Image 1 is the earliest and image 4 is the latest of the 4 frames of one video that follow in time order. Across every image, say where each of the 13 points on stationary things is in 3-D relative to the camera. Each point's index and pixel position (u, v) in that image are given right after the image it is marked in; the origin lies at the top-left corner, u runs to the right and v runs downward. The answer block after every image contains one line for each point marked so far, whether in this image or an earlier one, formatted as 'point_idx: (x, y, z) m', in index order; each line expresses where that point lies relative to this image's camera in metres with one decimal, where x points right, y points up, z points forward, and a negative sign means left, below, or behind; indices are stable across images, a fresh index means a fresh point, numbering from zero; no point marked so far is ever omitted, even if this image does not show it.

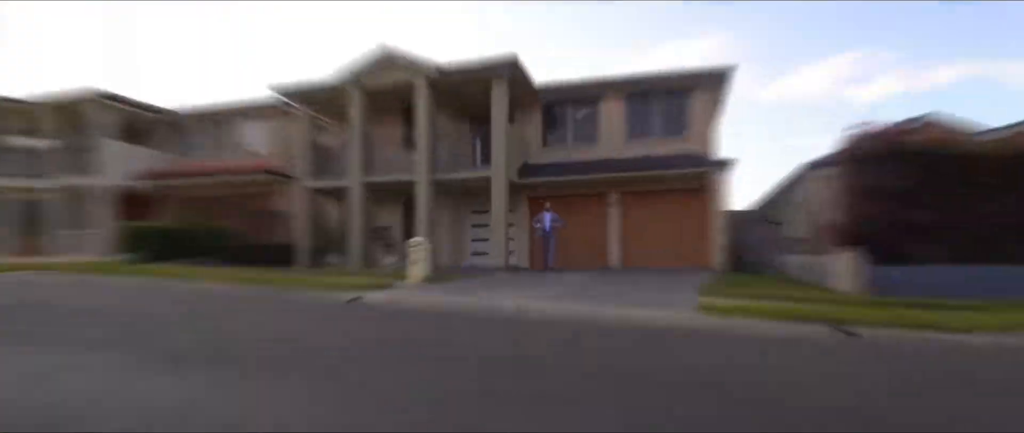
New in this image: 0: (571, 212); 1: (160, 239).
0: (+1.7, +0.1, +19.9) m
1: (-8.6, -0.5, +17.4) m
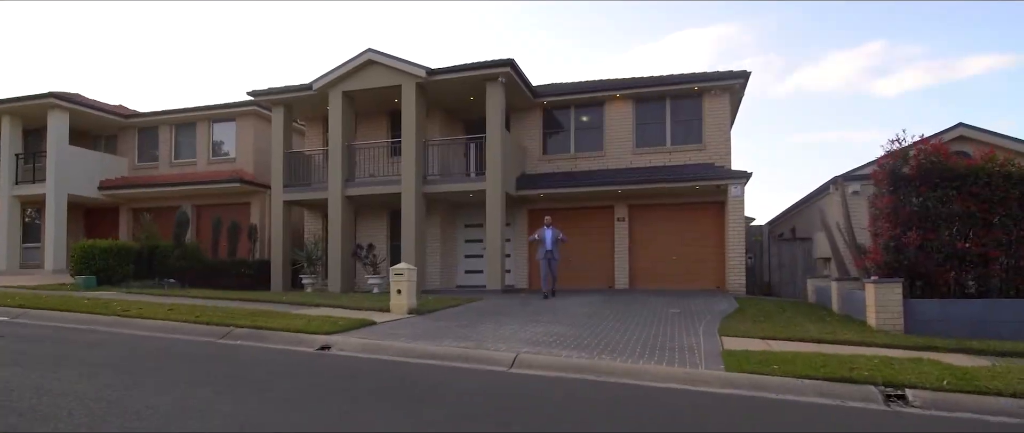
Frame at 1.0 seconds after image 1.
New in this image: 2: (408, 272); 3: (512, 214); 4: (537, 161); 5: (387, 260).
0: (+1.6, -0.3, +18.2) m
1: (-8.7, -0.9, +15.6) m
2: (-1.6, -0.9, +11.3) m
3: (0.0, +0.1, +18.4) m
4: (+0.7, +1.5, +18.6) m
5: (-3.3, -1.2, +18.4) m
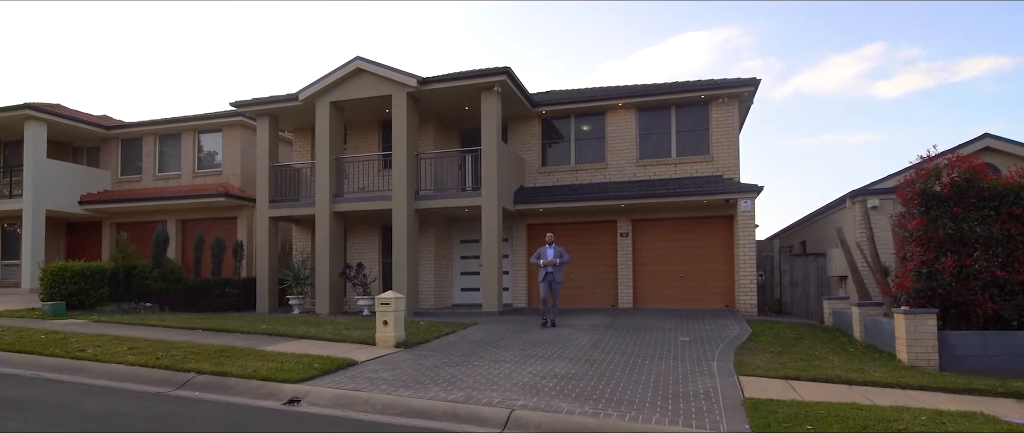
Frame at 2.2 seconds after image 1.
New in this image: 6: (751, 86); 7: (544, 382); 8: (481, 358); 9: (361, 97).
0: (+1.5, -0.6, +17.3) m
1: (-8.7, -1.3, +14.7) m
2: (-1.7, -1.2, +10.4) m
3: (0.0, -0.3, +17.5) m
4: (+0.6, +1.1, +17.7) m
5: (-3.3, -1.6, +17.5) m
6: (+5.4, +2.9, +15.9) m
7: (+0.4, -1.8, +7.9) m
8: (-0.4, -1.9, +9.4) m
9: (-3.4, +2.7, +16.2) m
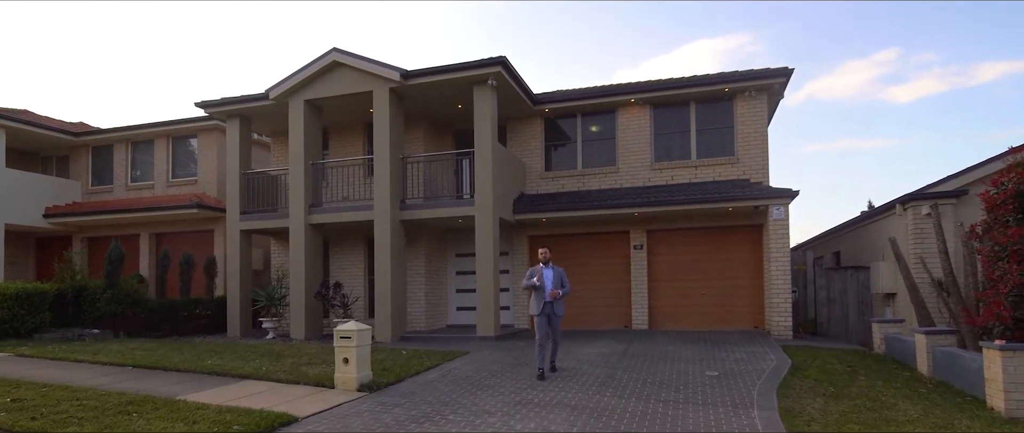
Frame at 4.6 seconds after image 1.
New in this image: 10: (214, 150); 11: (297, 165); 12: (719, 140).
0: (+1.5, -0.9, +15.3) m
1: (-8.8, -1.6, +12.9) m
2: (-1.8, -1.4, +8.5) m
3: (-0.1, -0.6, +15.6) m
4: (+0.6, +0.8, +15.8) m
5: (-3.3, -1.8, +15.6) m
6: (+5.3, +2.7, +13.9) m
7: (+0.2, -1.9, +5.9) m
8: (-0.5, -2.0, +7.5) m
9: (-3.5, +2.5, +14.3) m
10: (-8.0, +1.8, +18.9) m
11: (-4.4, +1.0, +14.6) m
12: (+4.3, +1.6, +14.8) m
